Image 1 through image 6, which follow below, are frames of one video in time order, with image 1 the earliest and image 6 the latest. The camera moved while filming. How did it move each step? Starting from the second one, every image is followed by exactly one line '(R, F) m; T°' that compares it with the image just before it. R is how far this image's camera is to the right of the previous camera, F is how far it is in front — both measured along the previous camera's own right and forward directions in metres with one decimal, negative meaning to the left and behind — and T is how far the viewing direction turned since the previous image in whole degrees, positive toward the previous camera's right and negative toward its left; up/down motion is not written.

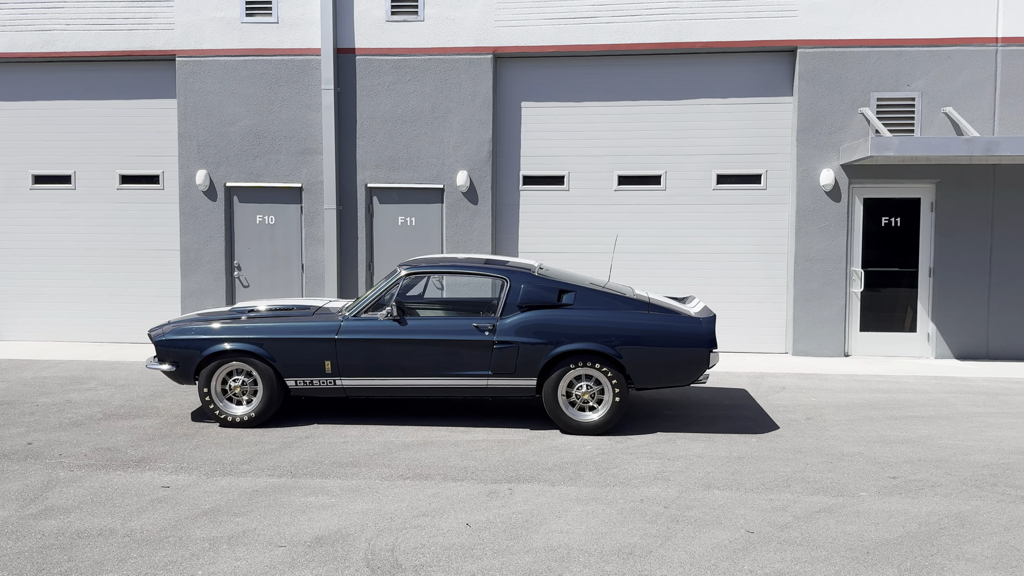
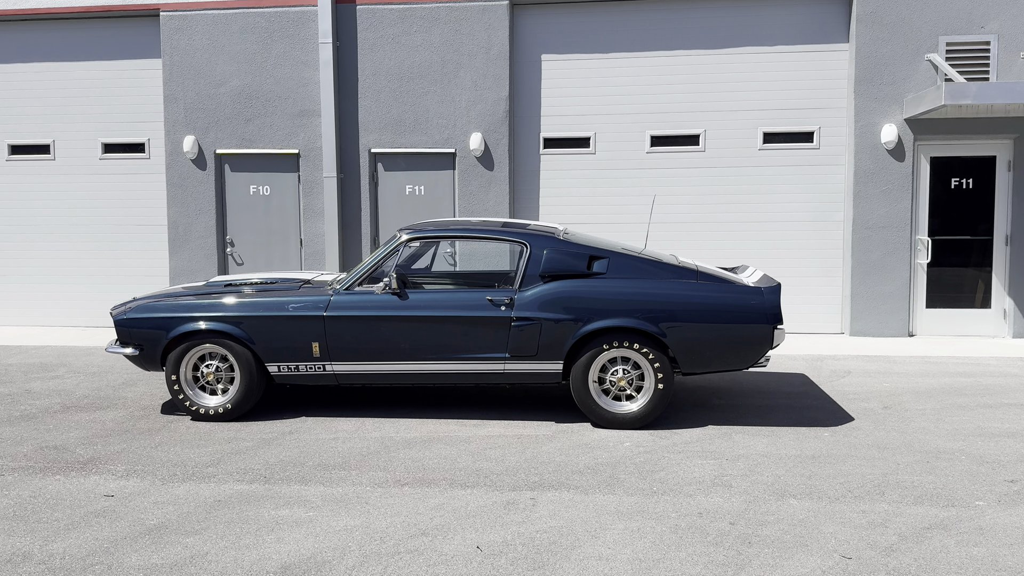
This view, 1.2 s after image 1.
(0.0, +1.2) m; -1°
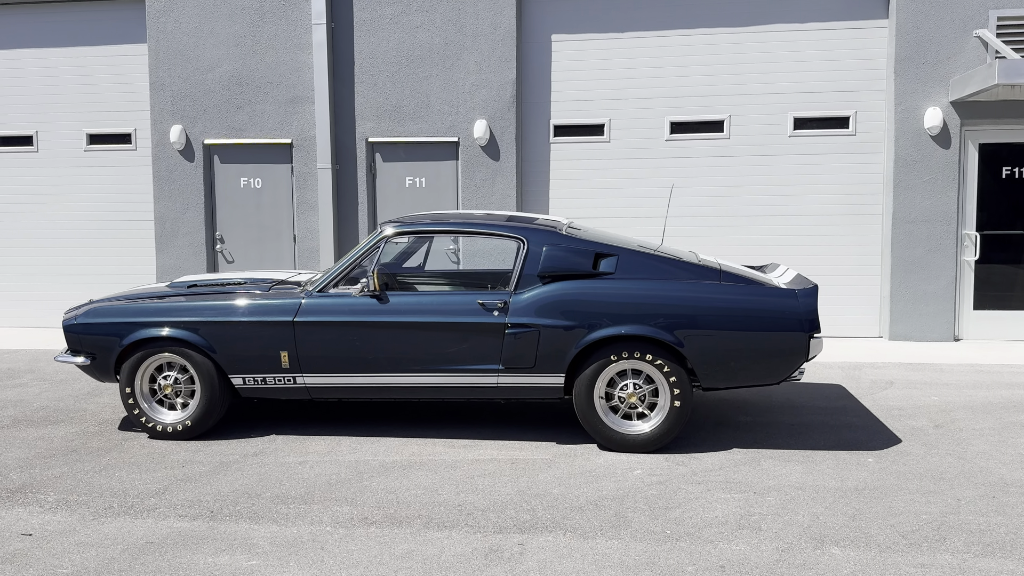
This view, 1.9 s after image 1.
(+0.2, +0.8) m; -2°
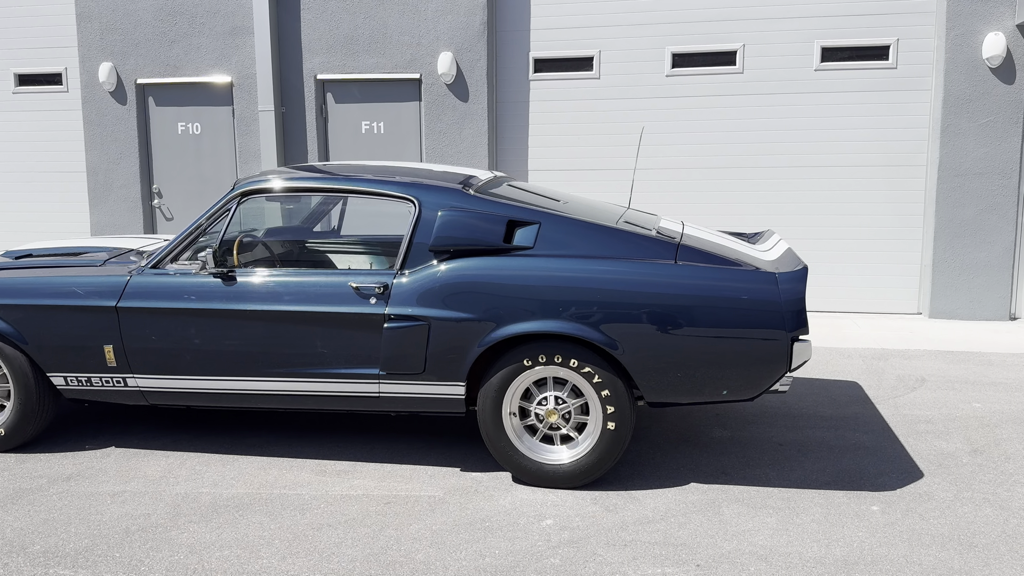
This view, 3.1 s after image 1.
(+0.8, +1.4) m; -3°
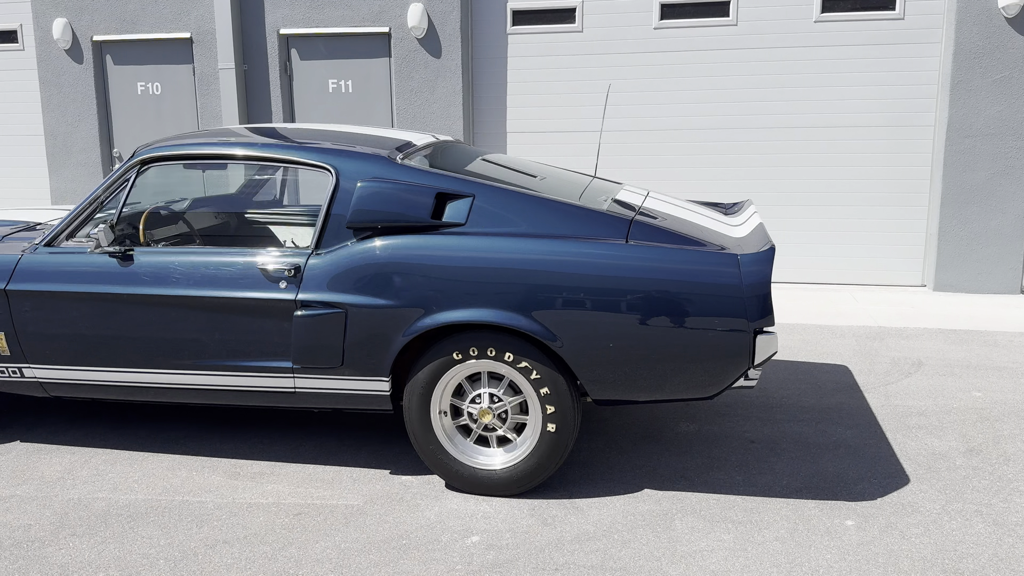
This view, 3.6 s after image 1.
(+0.4, +0.5) m; -1°
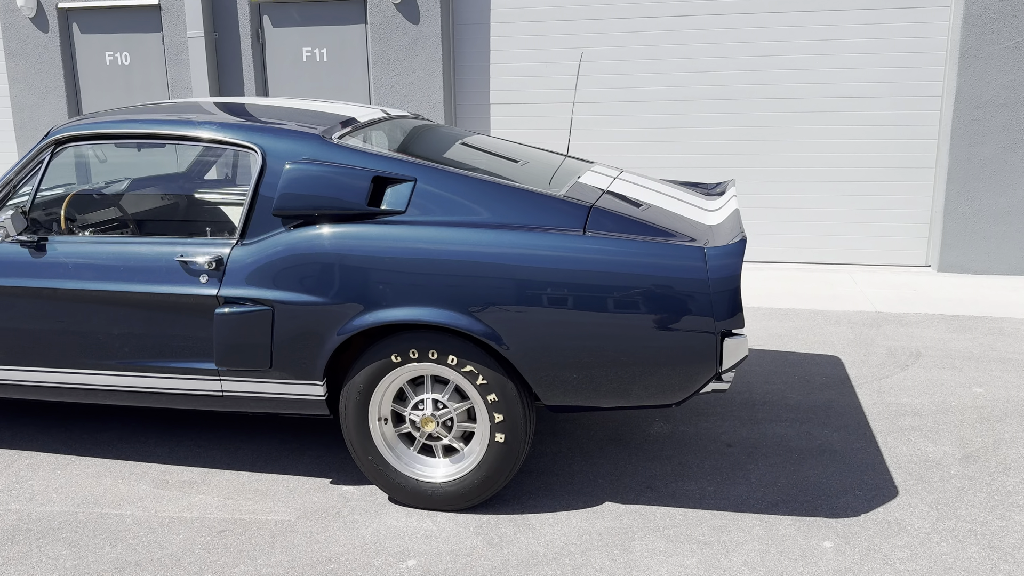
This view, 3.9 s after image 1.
(+0.2, +0.3) m; -1°
